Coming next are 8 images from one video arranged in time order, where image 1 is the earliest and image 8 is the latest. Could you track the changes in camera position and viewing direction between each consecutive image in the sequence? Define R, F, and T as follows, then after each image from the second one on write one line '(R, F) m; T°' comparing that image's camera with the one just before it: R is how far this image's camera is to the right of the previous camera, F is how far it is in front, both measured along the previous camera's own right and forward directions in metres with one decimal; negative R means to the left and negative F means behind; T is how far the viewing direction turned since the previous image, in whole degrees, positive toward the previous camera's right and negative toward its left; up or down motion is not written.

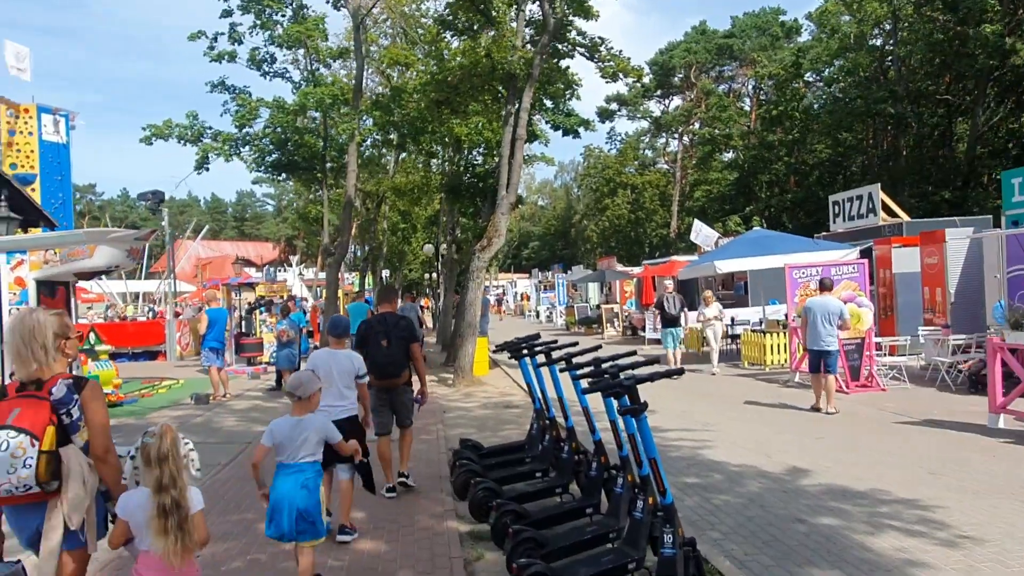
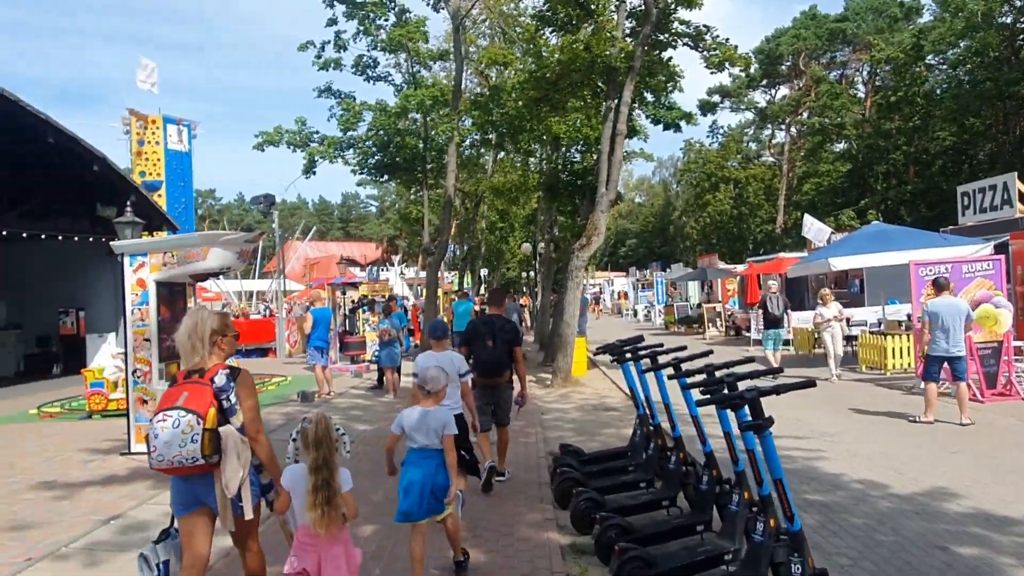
(-0.1, +0.2) m; -8°
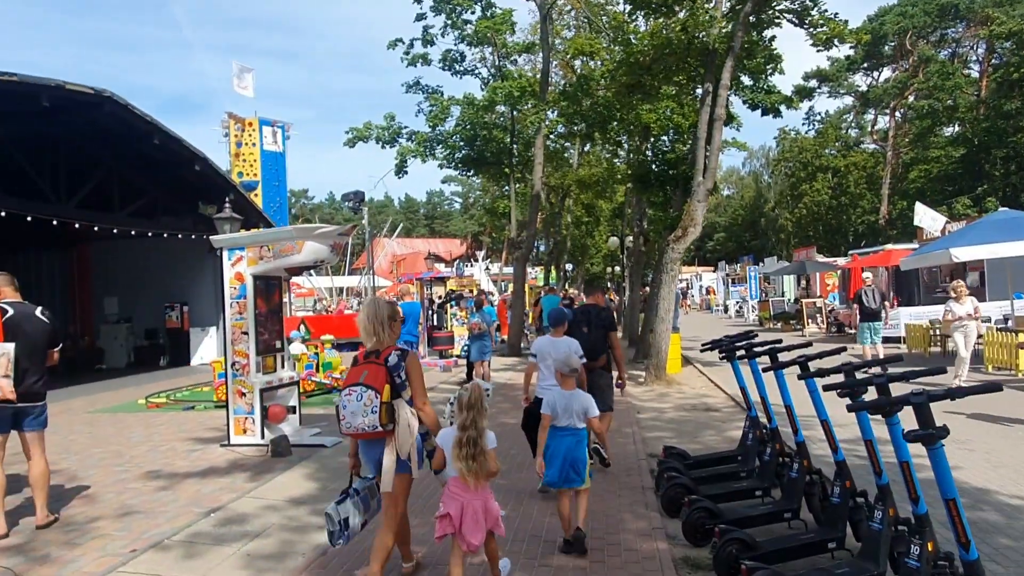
(-0.2, +0.4) m; -7°
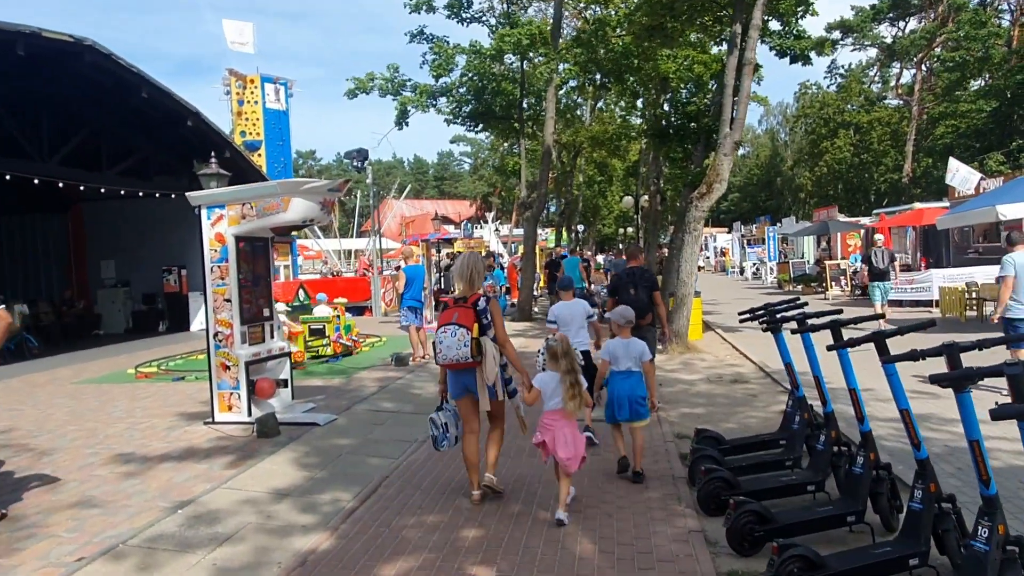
(0.0, +0.9) m; -1°
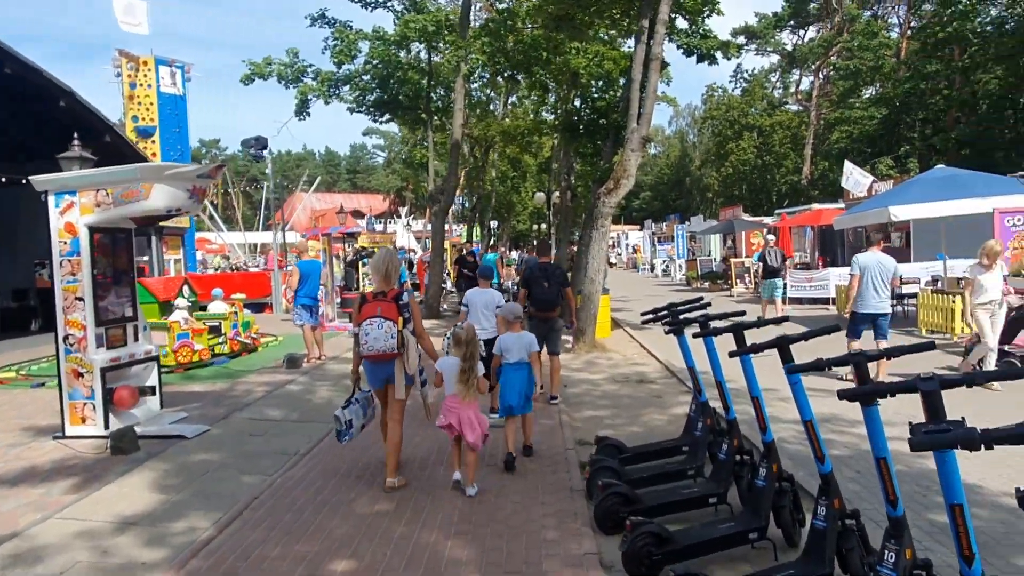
(+0.2, +0.5) m; +7°
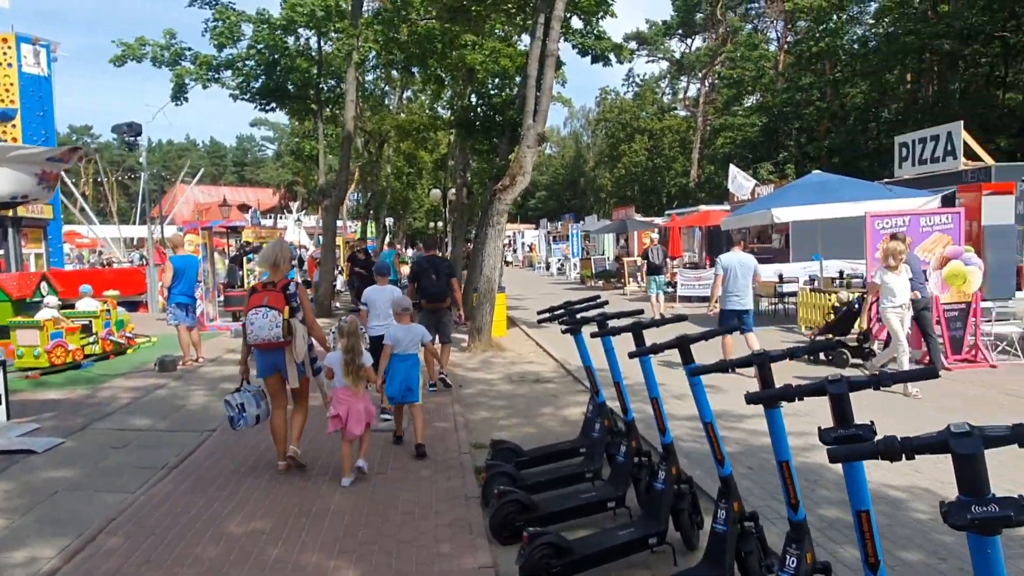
(0.0, +0.3) m; +8°
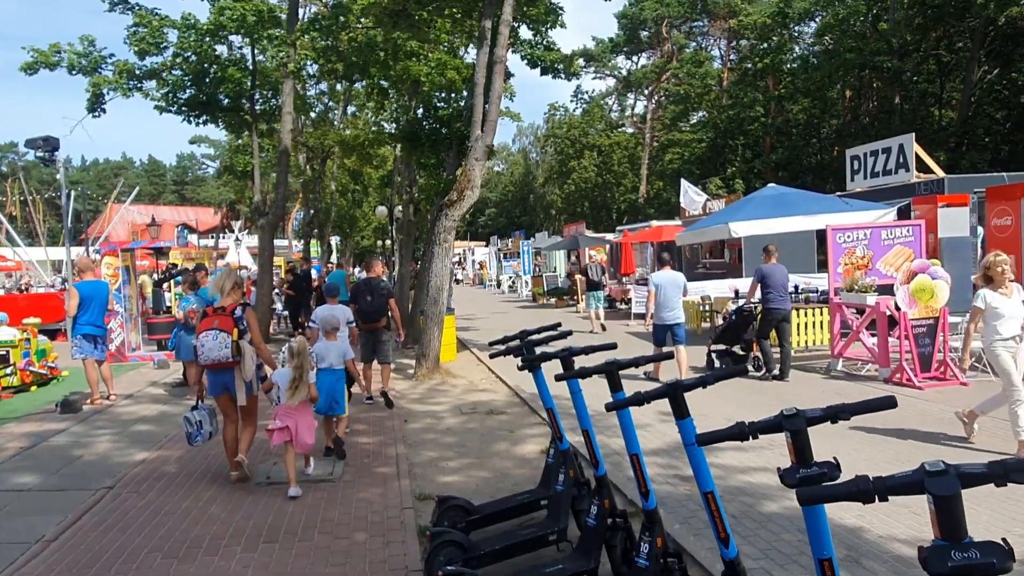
(0.0, +0.8) m; +4°
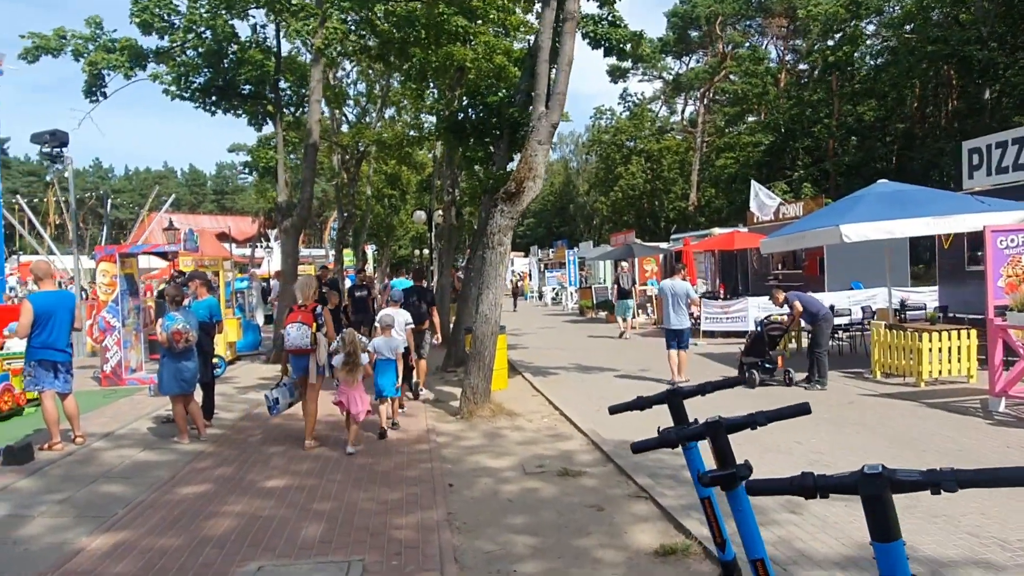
(-0.4, +2.3) m; -3°
